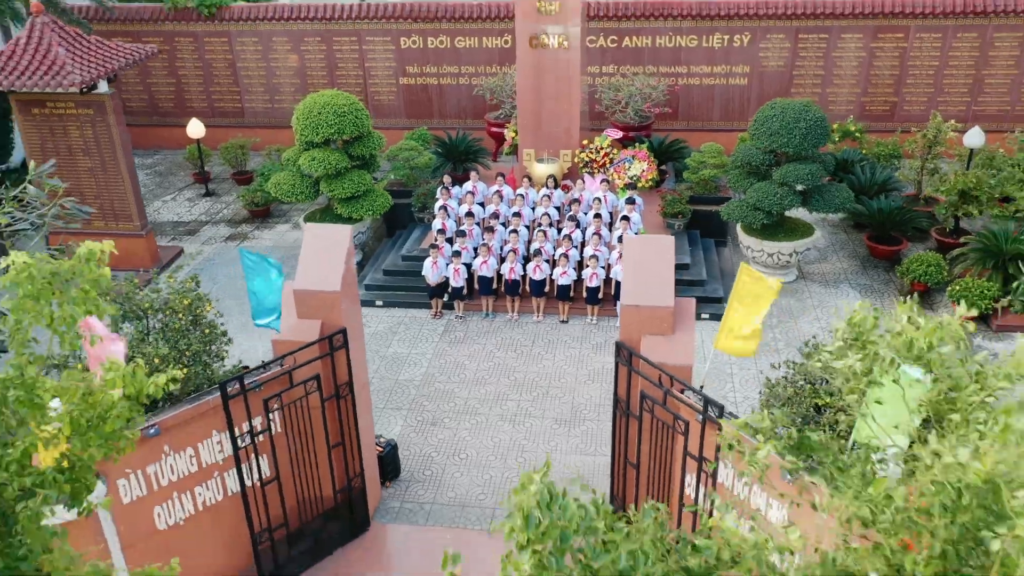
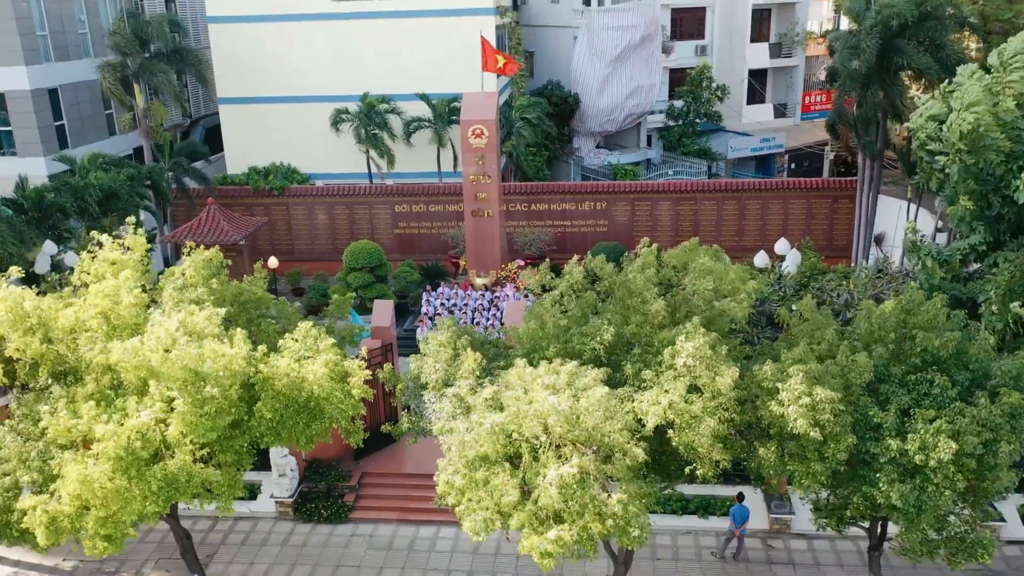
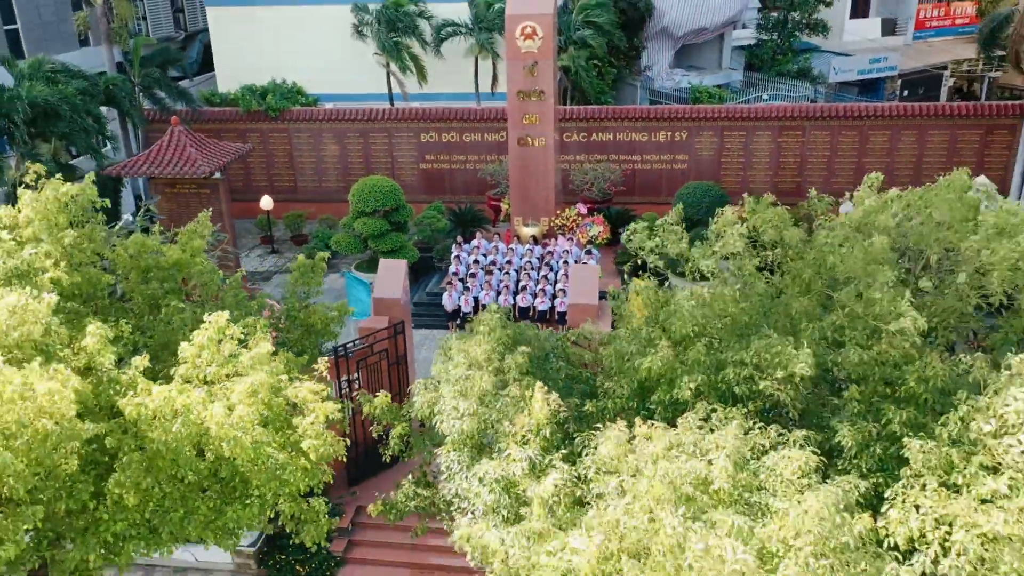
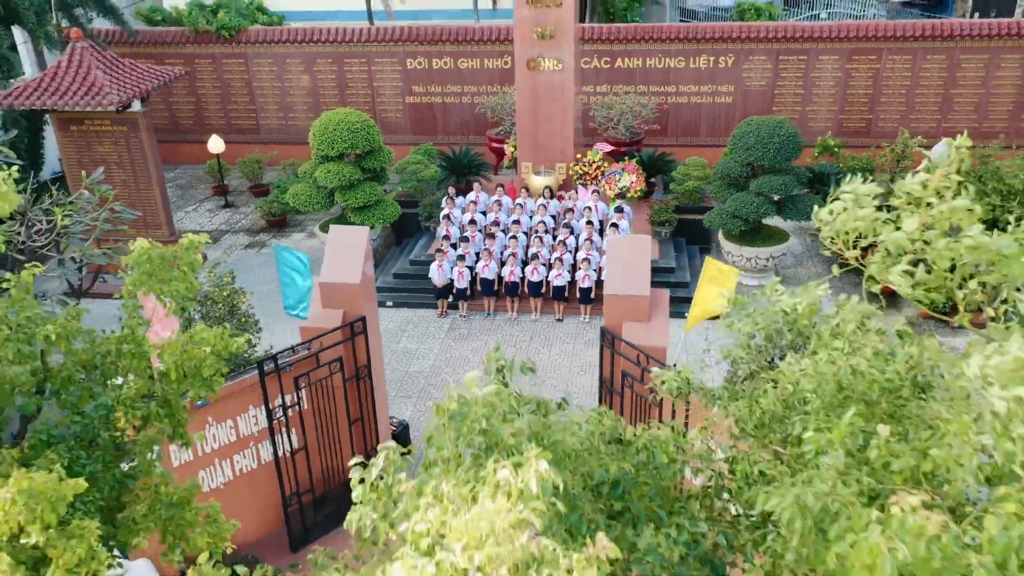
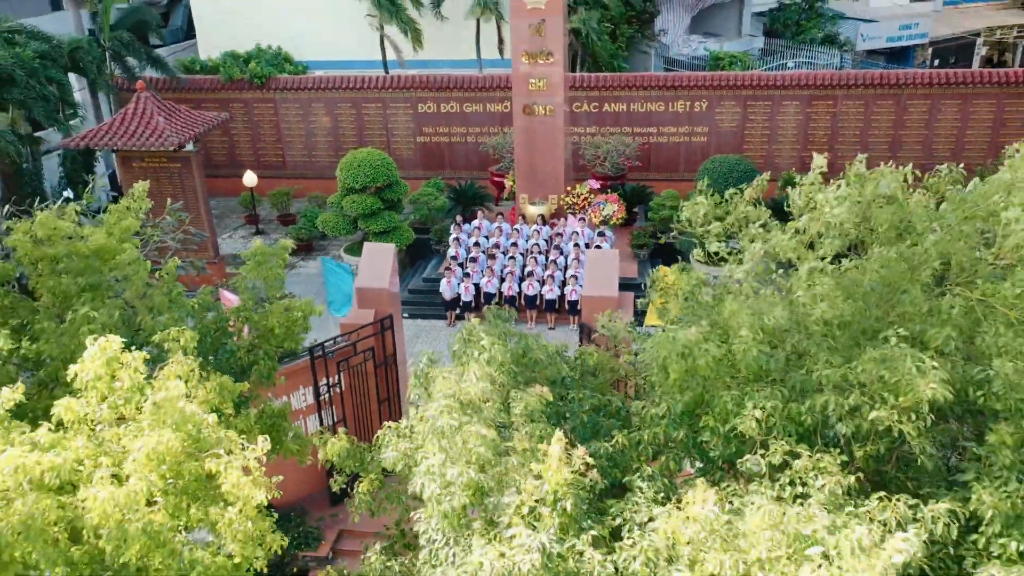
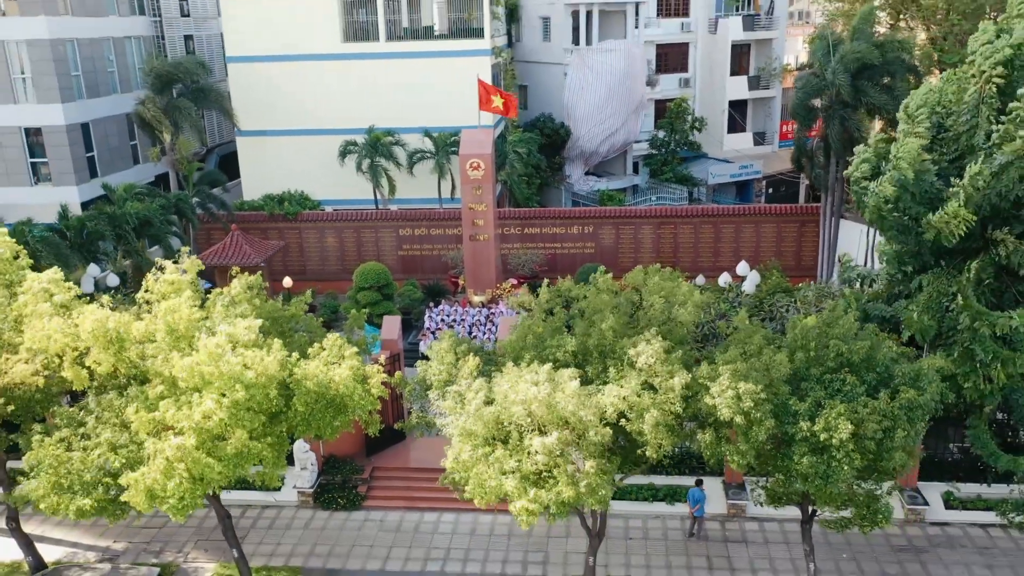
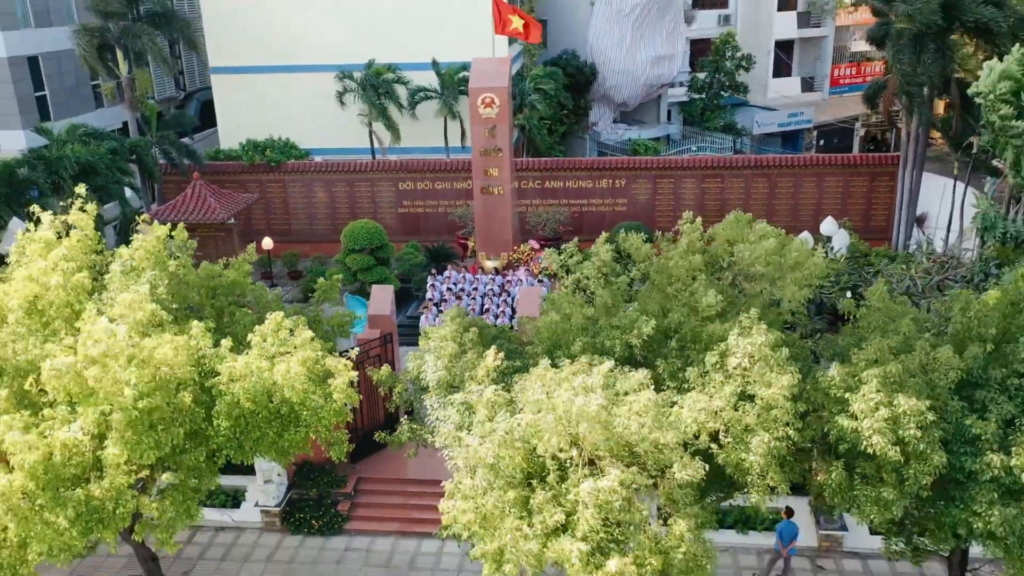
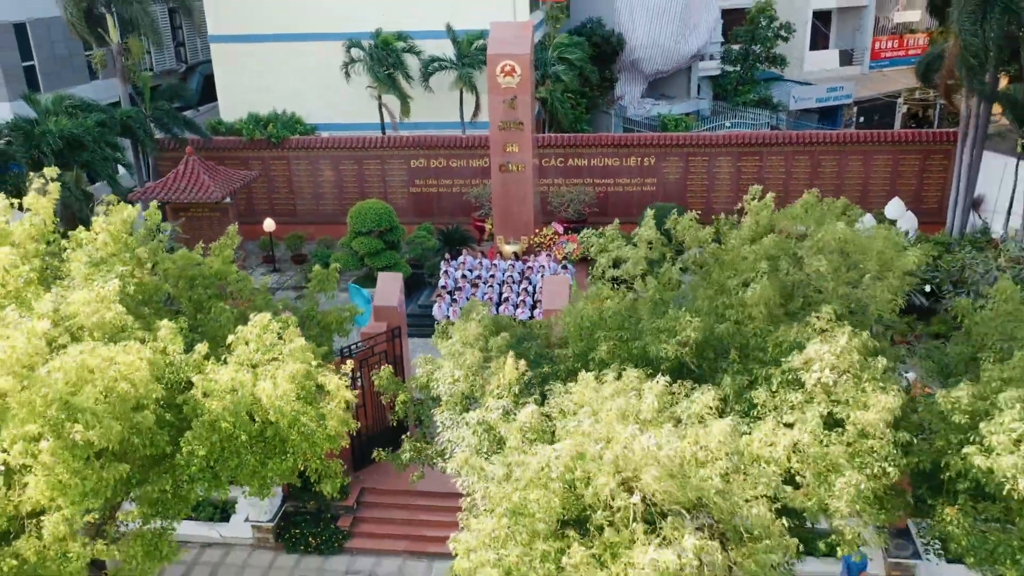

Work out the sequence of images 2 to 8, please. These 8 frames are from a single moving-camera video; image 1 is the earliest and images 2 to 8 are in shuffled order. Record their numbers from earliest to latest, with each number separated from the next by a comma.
4, 5, 3, 8, 7, 2, 6
